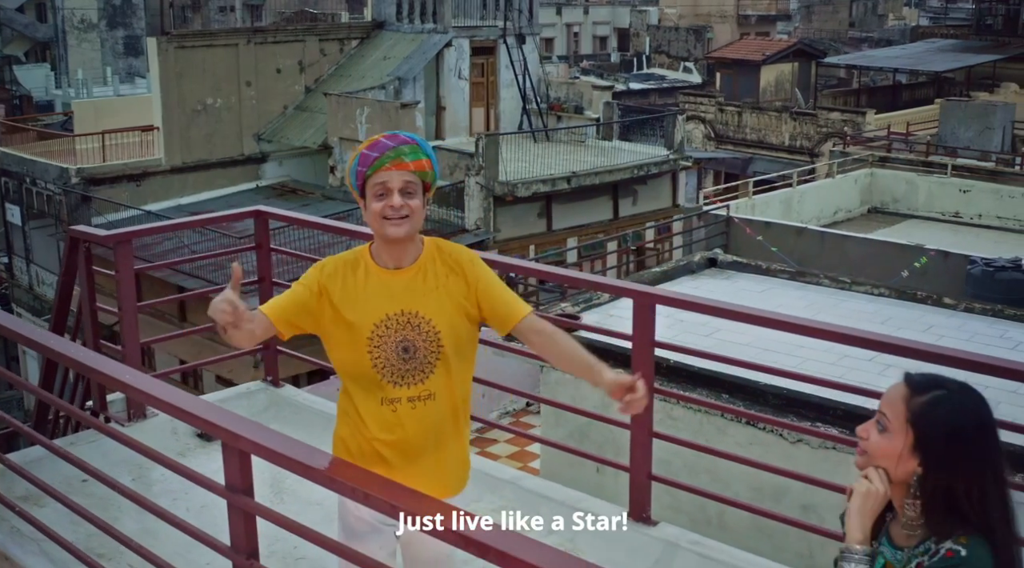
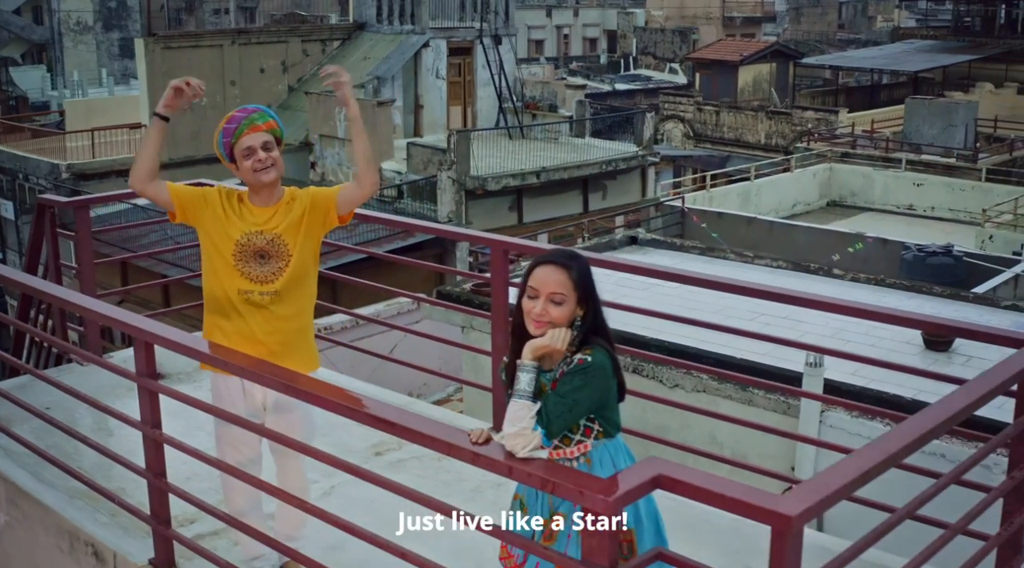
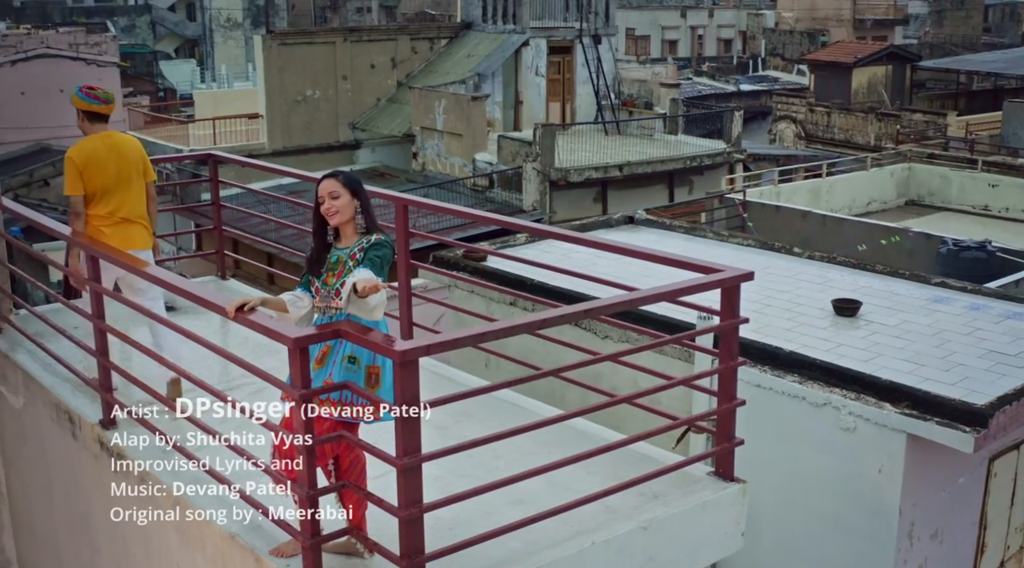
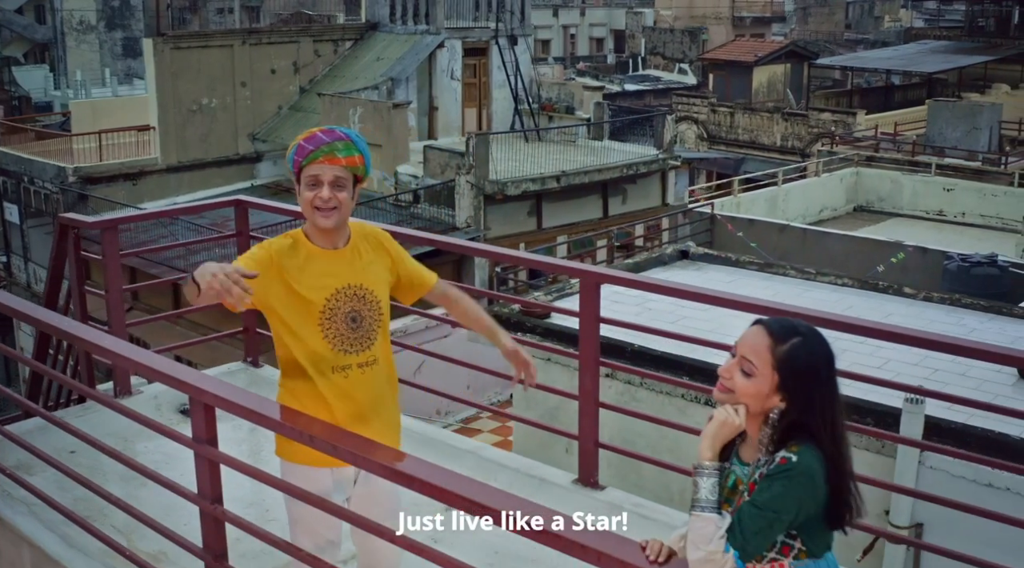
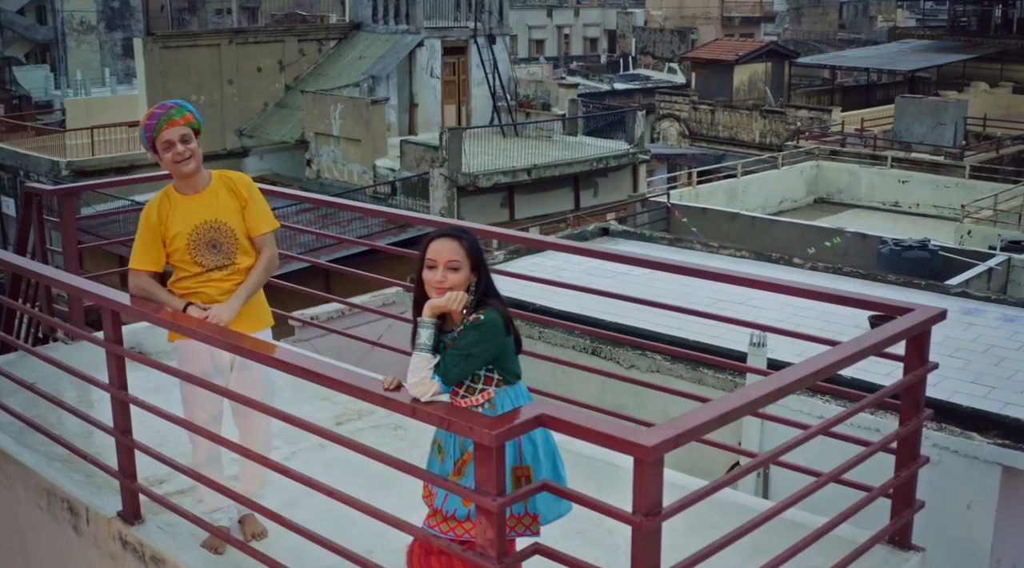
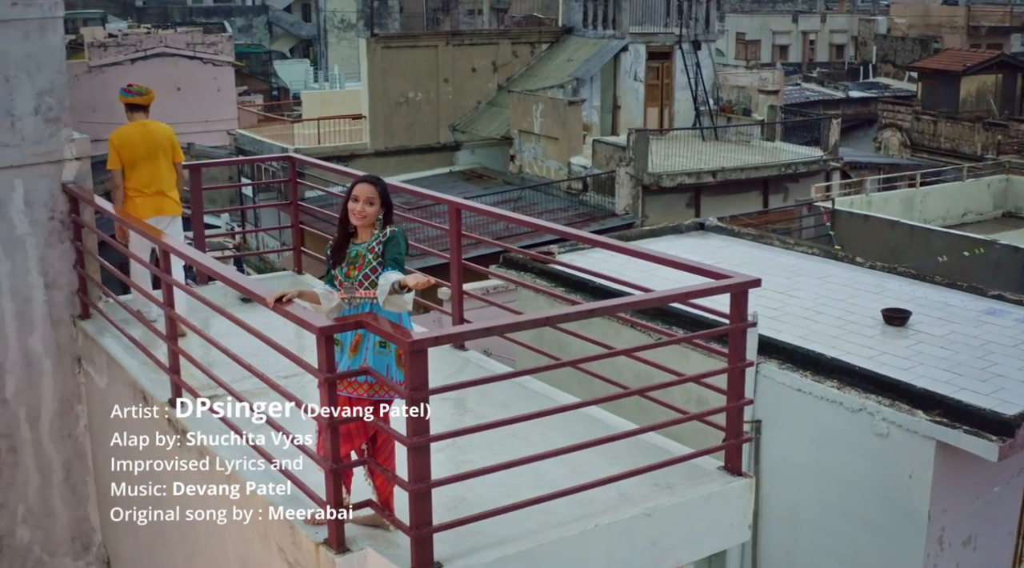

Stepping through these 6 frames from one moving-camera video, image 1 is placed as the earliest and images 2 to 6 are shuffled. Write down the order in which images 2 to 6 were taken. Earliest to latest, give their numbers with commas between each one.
4, 2, 5, 3, 6
